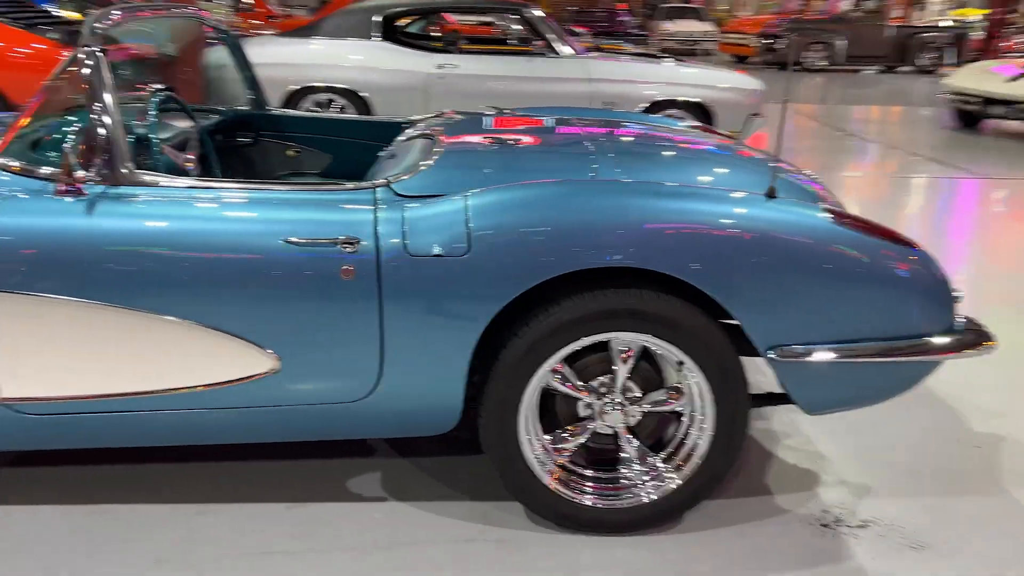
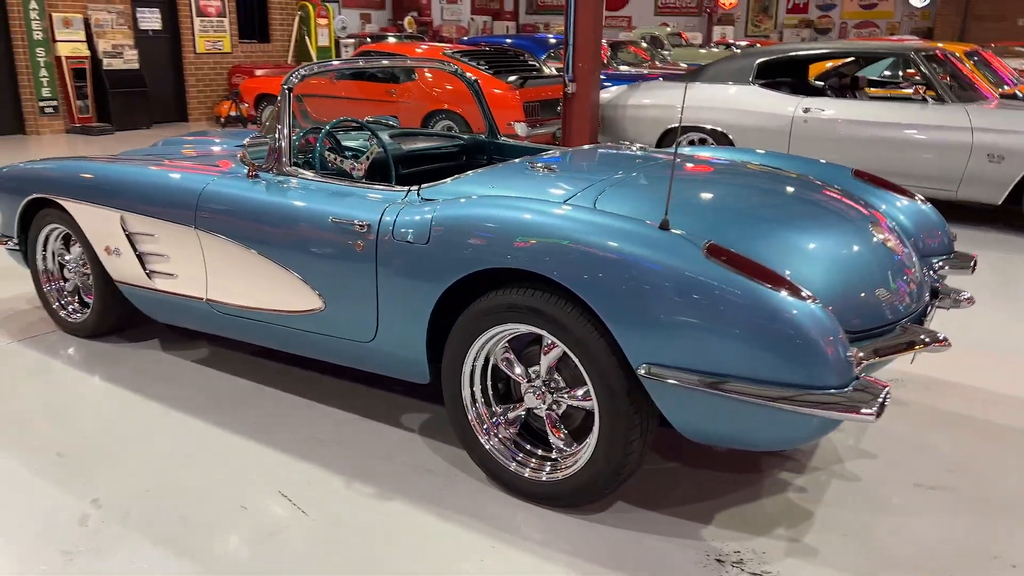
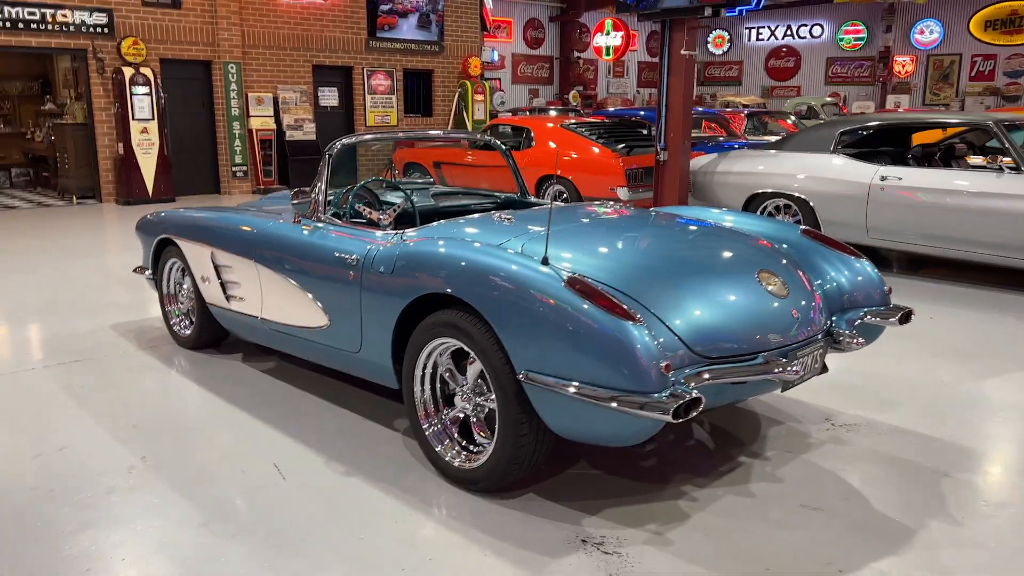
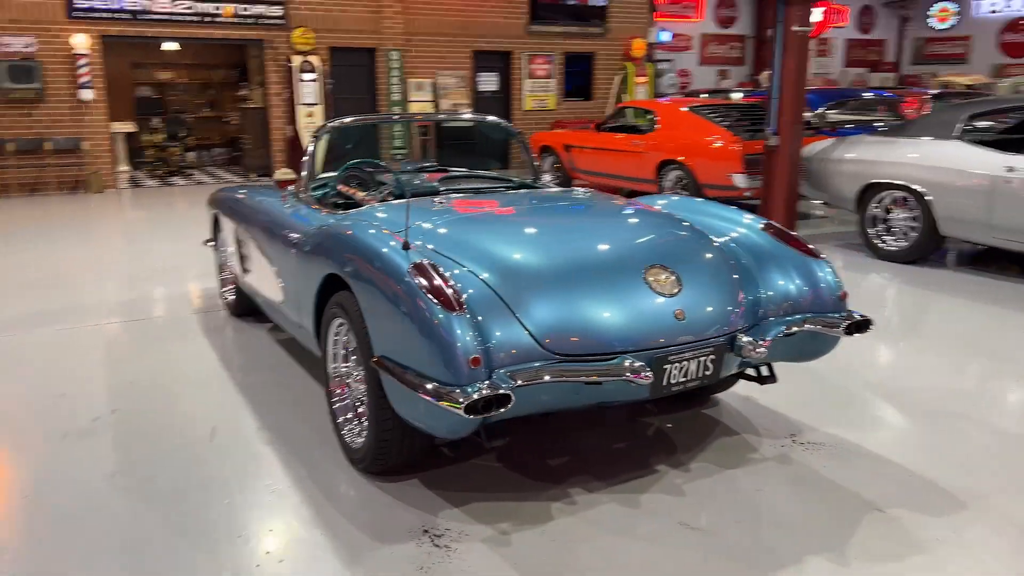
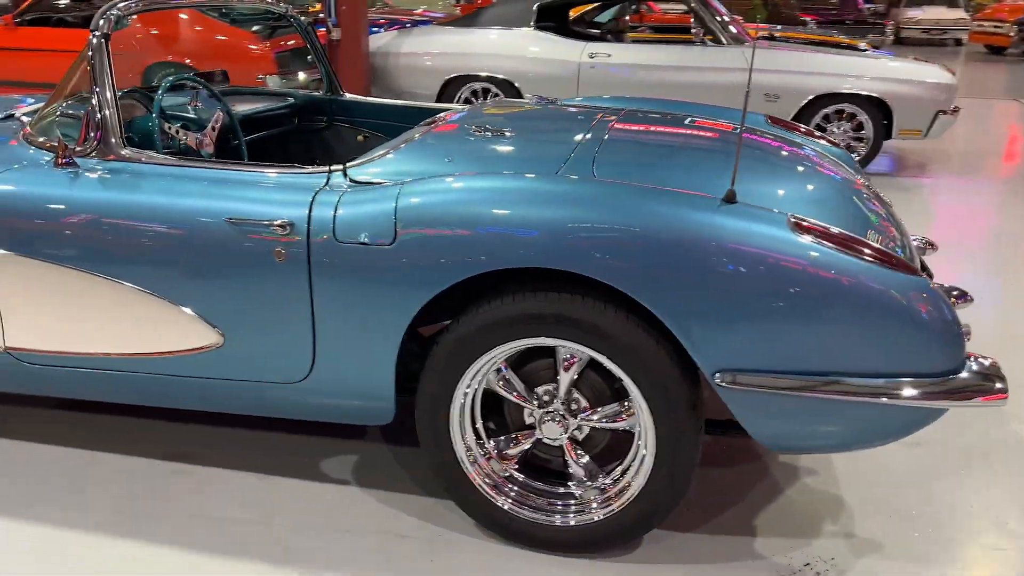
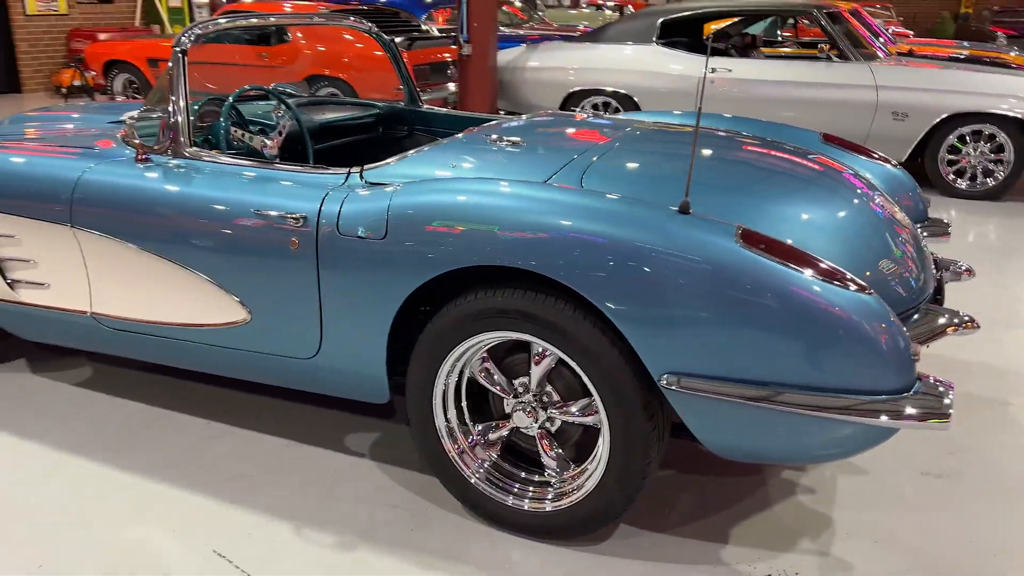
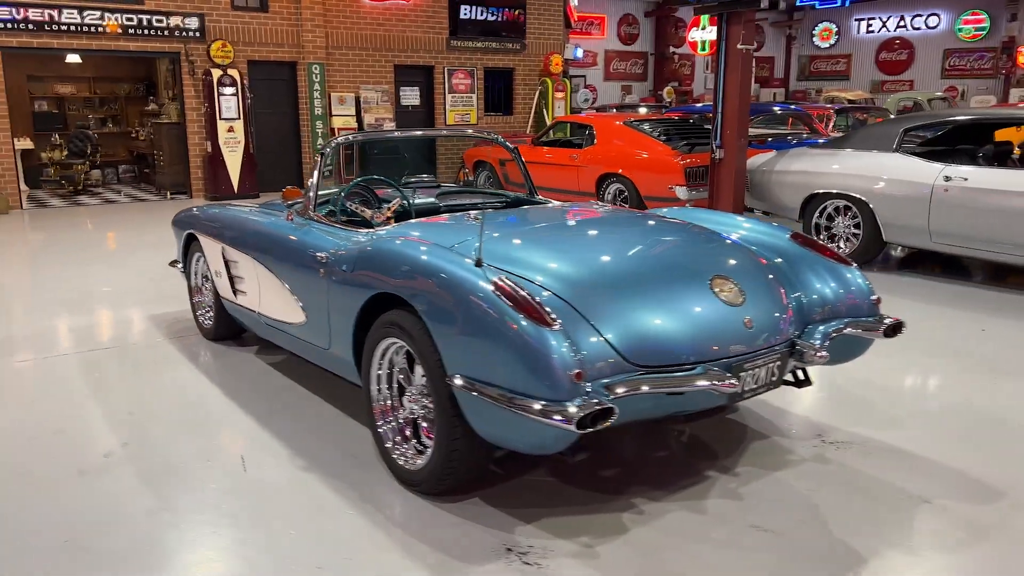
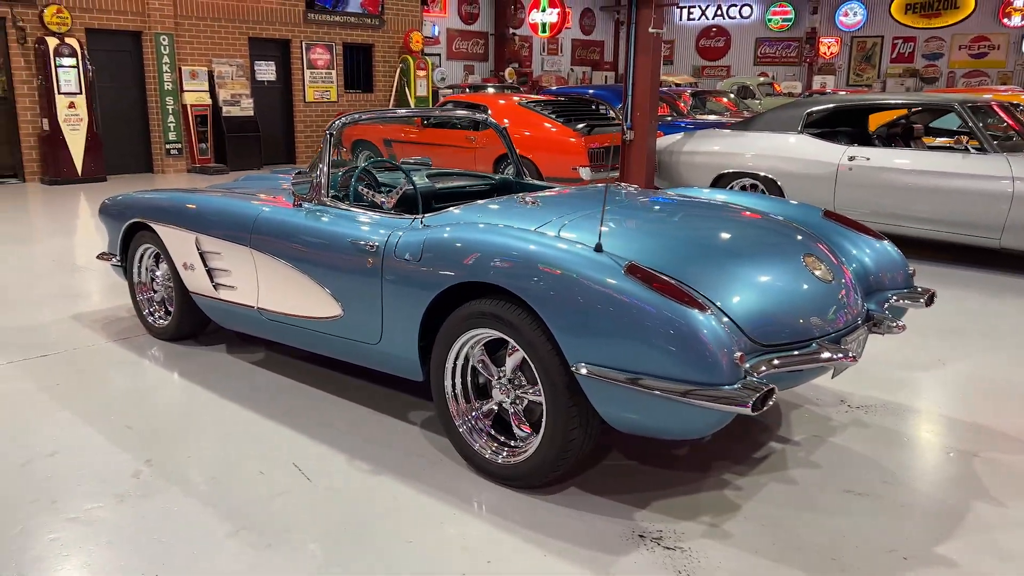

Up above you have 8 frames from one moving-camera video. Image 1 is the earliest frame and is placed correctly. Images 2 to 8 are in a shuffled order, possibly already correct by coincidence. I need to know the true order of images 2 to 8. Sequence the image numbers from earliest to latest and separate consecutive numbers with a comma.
5, 6, 2, 8, 3, 7, 4
